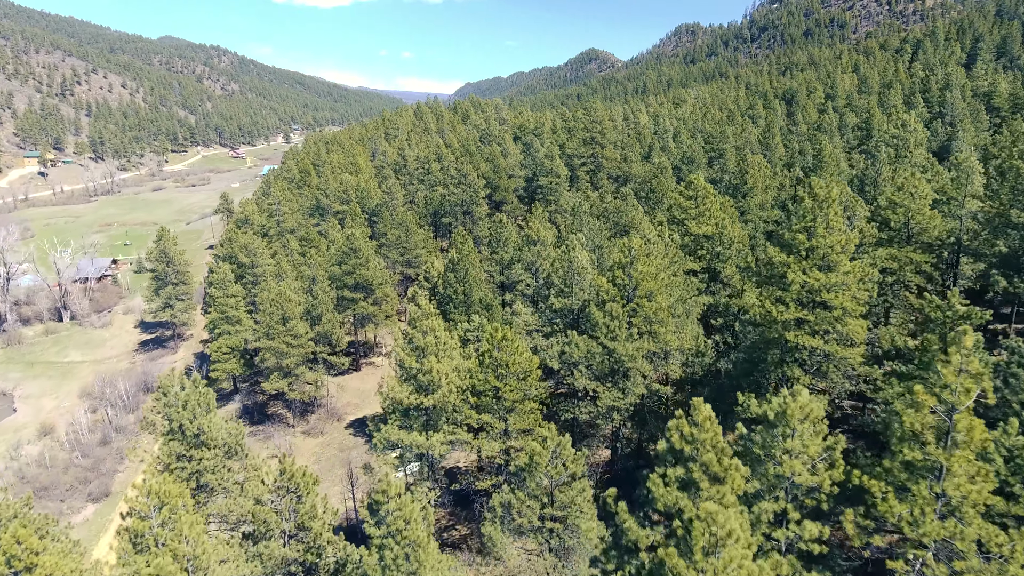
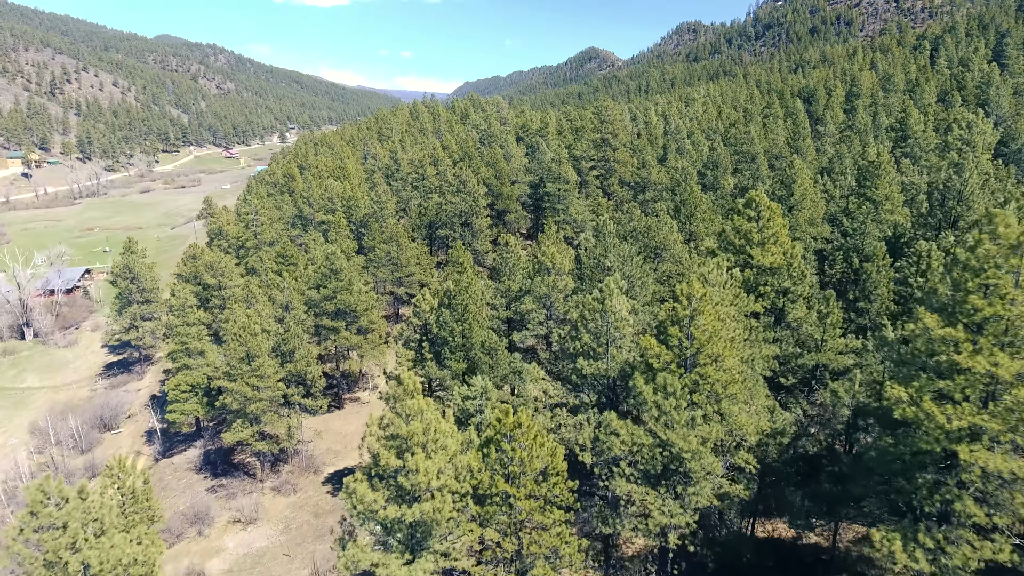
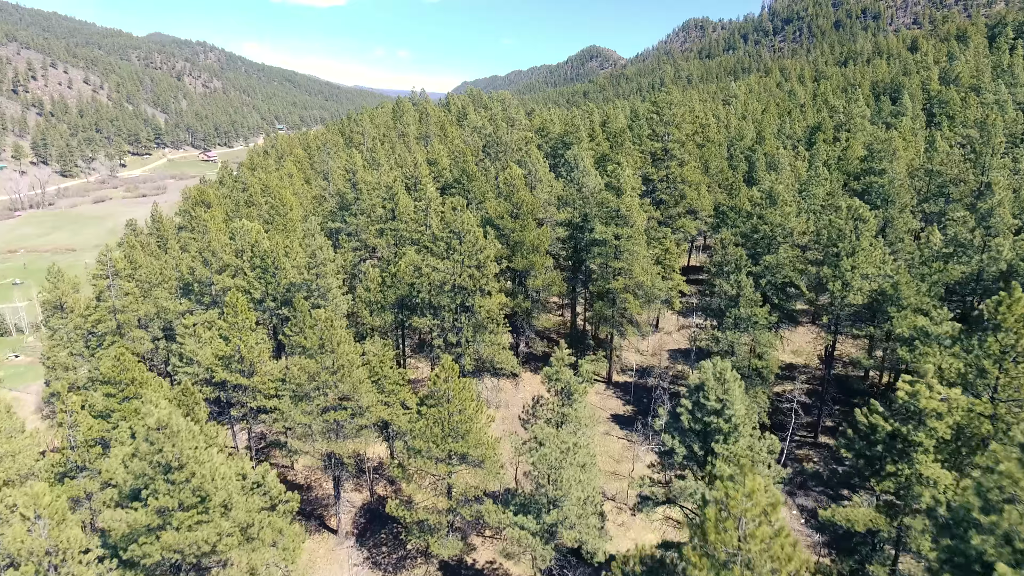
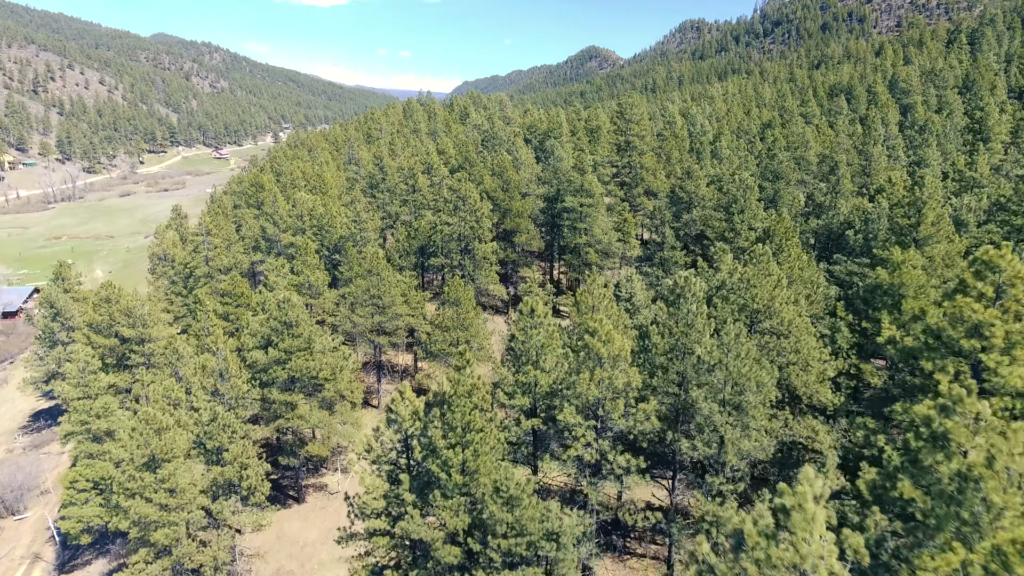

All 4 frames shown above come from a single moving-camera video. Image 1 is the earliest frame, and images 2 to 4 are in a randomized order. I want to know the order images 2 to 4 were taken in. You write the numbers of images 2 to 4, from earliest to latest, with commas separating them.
2, 4, 3
